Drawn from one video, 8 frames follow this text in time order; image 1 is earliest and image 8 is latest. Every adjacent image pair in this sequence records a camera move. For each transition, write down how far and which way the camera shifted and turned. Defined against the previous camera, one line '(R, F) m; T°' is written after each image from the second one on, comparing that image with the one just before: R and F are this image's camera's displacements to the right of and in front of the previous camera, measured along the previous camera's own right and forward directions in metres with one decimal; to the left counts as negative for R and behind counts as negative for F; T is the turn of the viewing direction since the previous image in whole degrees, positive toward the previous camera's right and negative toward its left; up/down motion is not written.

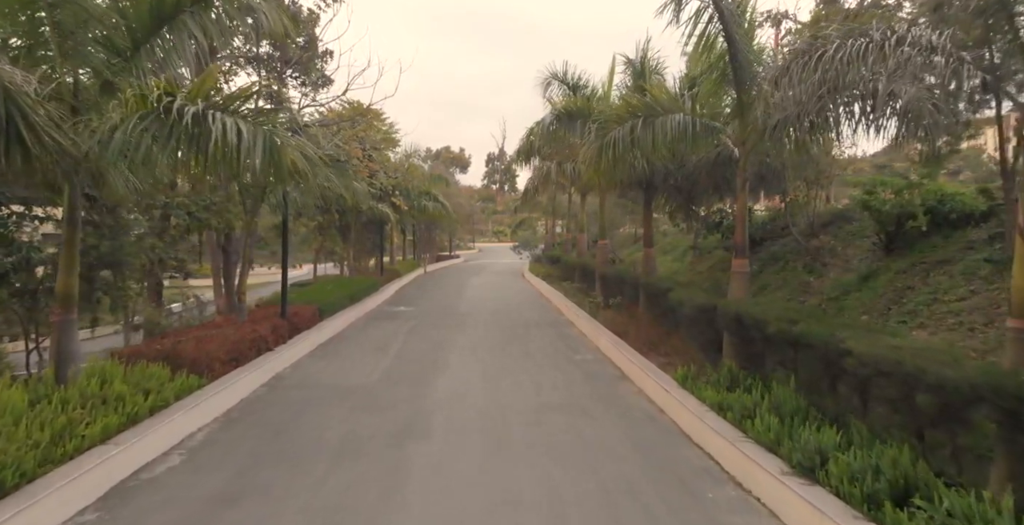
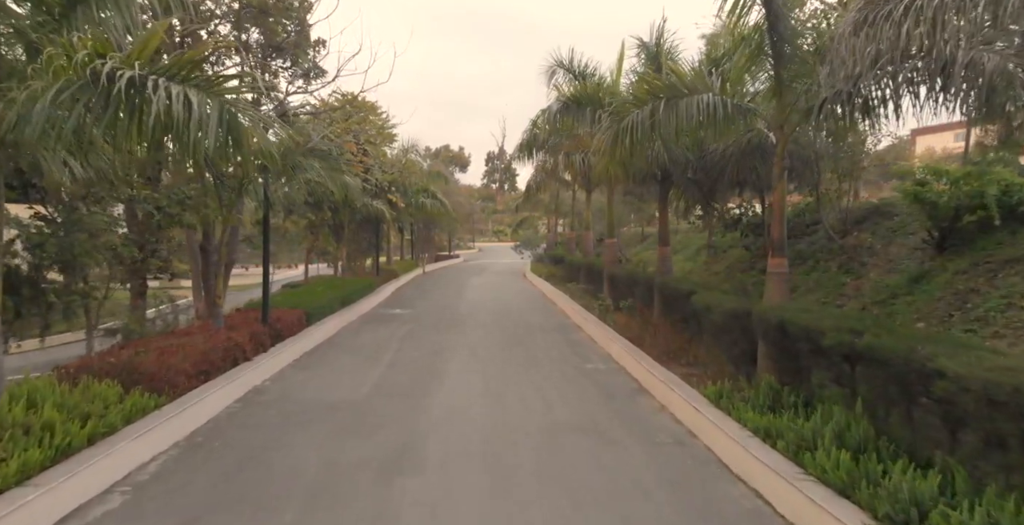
(-0.1, +1.0) m; 0°
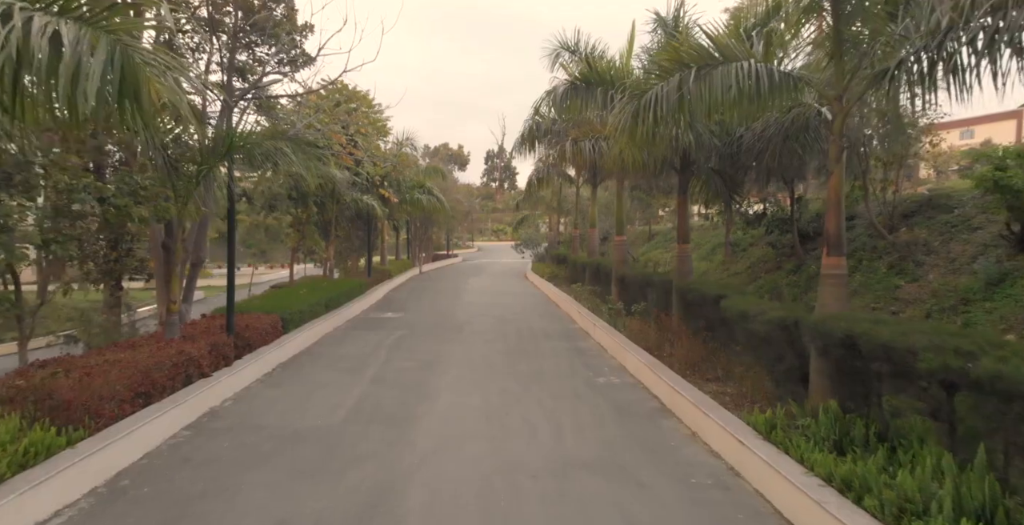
(0.0, +1.2) m; 0°
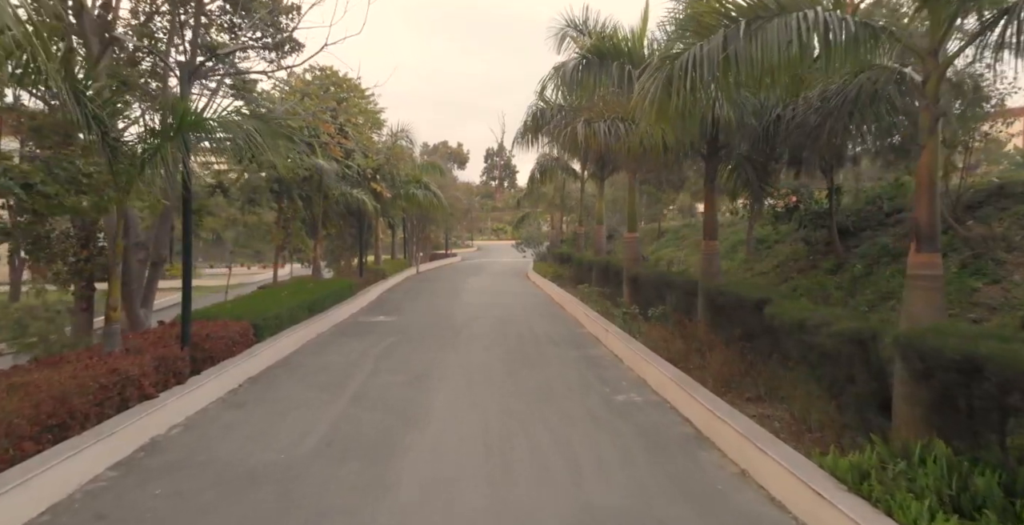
(-0.1, +1.2) m; 0°
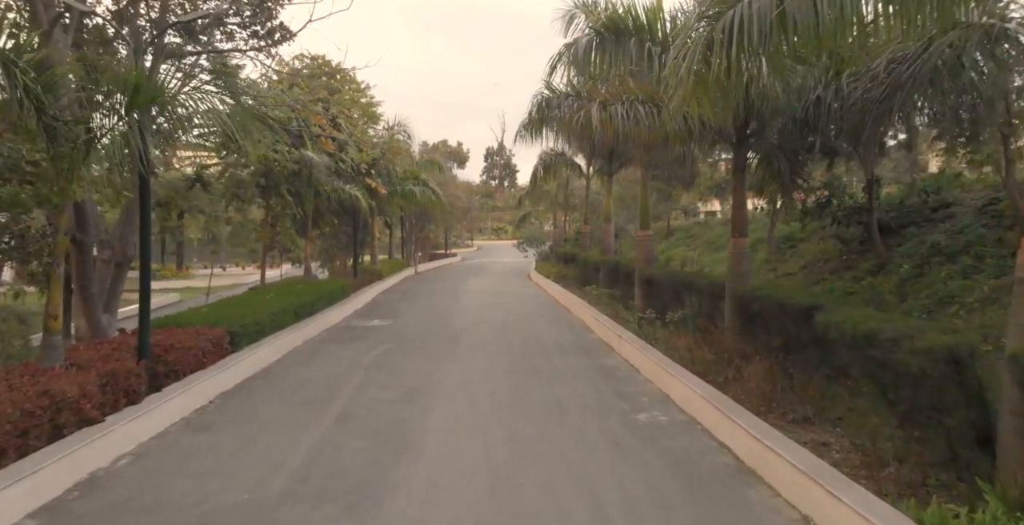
(-0.1, +0.9) m; 0°
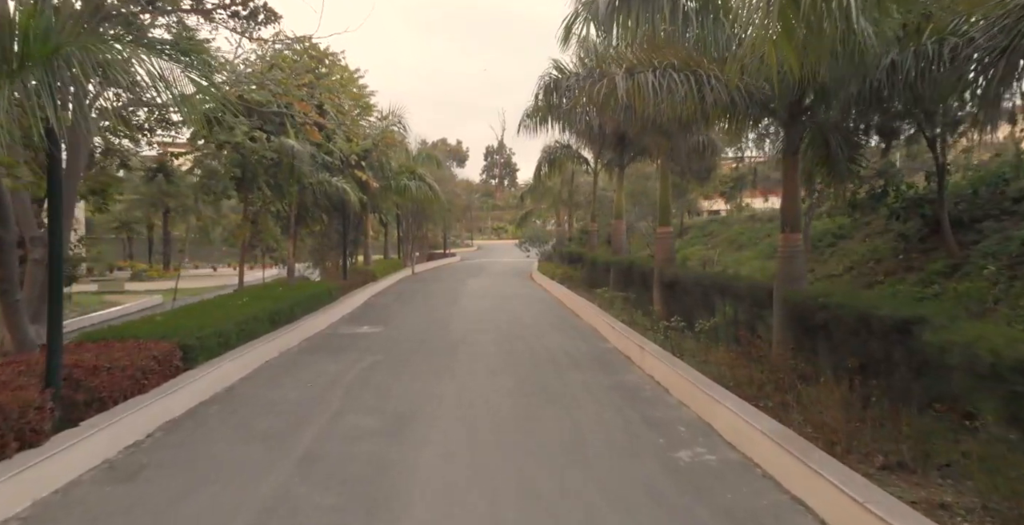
(-0.1, +1.3) m; 0°
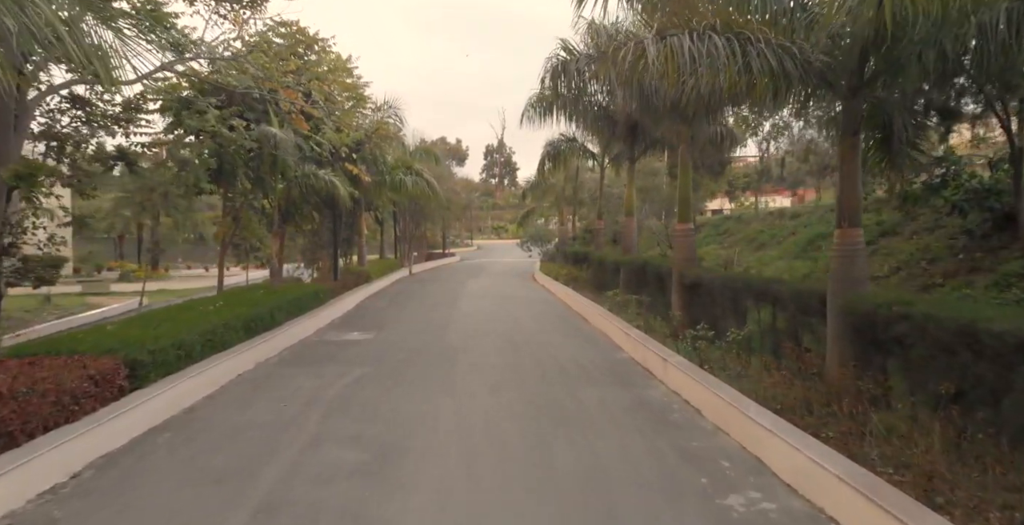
(-0.1, +1.0) m; 0°
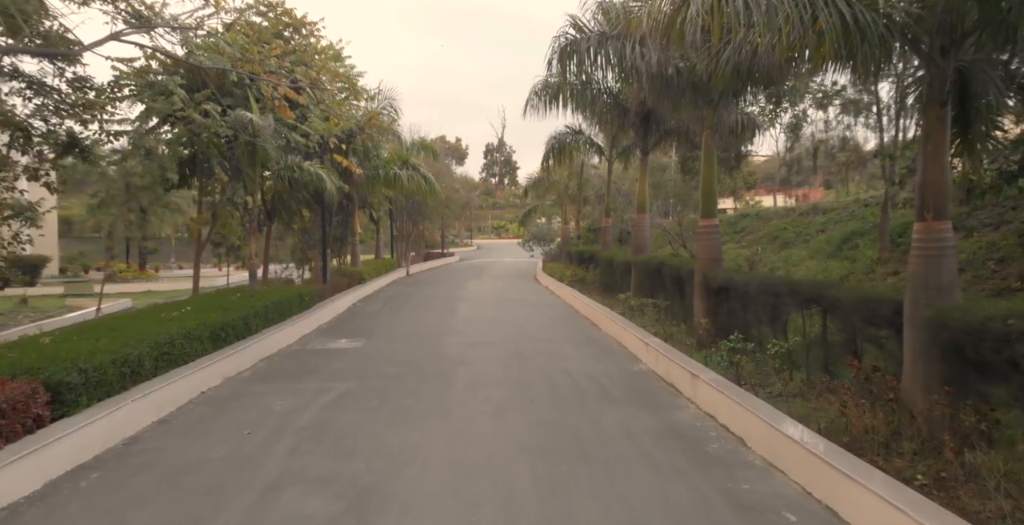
(-0.1, +1.0) m; 0°
